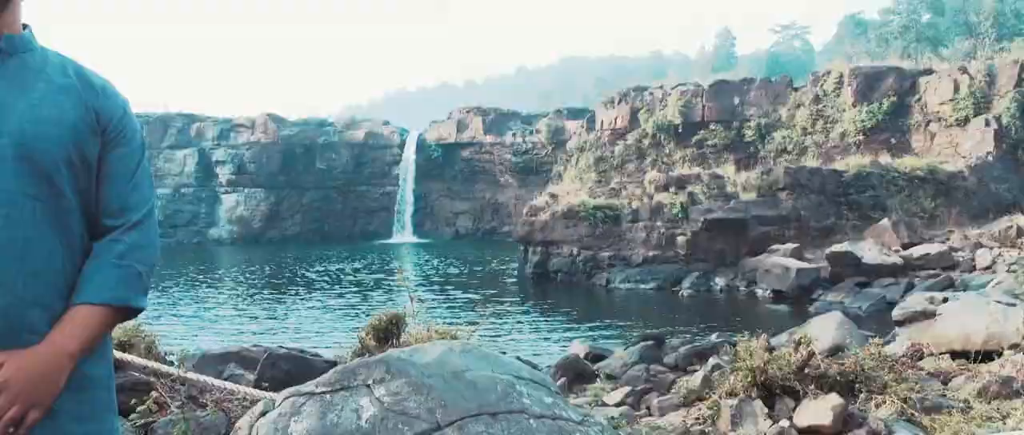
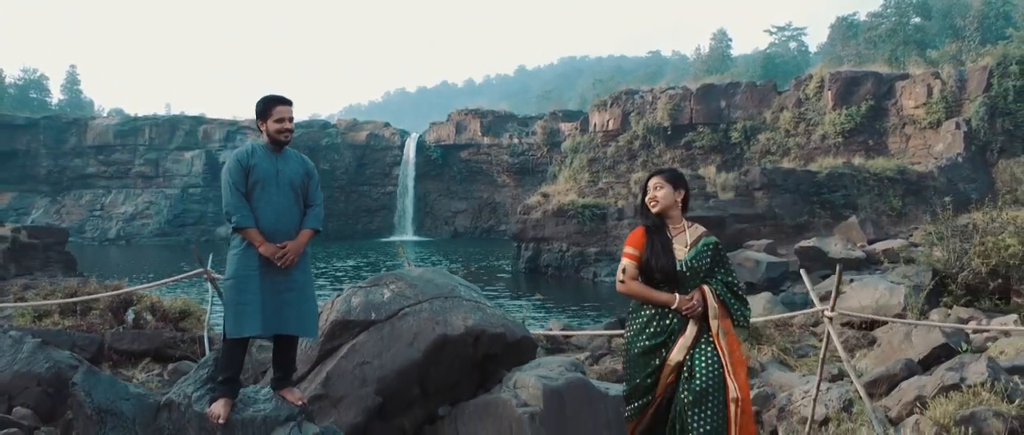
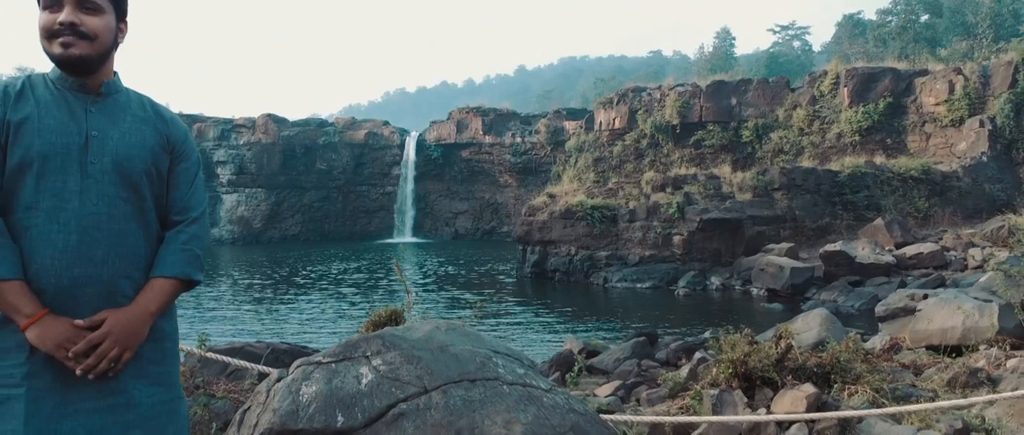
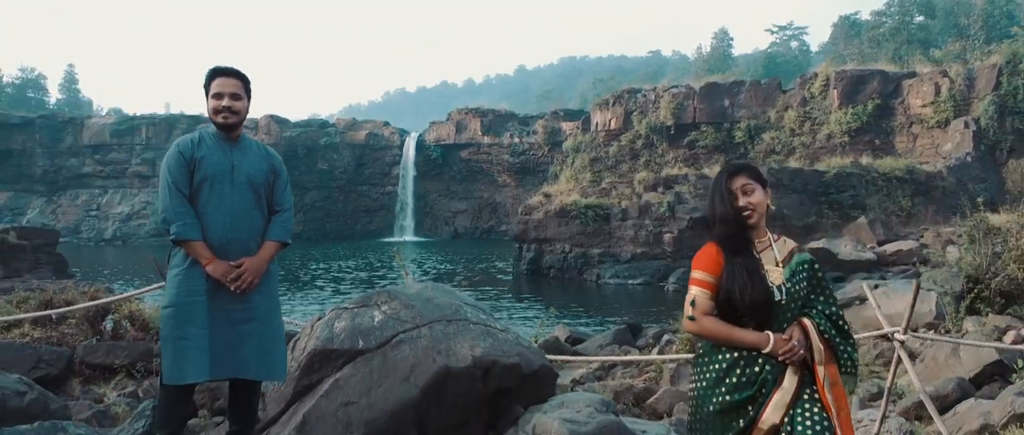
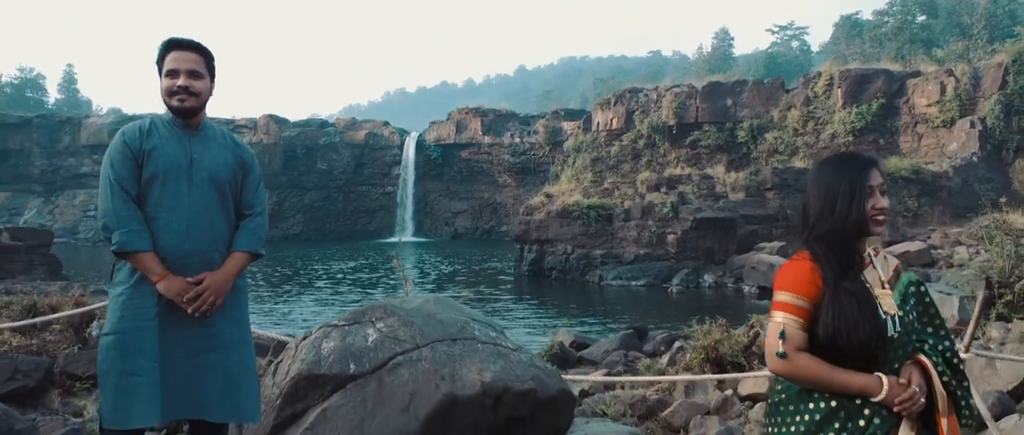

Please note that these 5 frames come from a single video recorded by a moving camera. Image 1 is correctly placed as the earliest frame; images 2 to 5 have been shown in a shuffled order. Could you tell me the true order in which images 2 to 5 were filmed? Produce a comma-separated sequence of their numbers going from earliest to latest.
3, 5, 4, 2
